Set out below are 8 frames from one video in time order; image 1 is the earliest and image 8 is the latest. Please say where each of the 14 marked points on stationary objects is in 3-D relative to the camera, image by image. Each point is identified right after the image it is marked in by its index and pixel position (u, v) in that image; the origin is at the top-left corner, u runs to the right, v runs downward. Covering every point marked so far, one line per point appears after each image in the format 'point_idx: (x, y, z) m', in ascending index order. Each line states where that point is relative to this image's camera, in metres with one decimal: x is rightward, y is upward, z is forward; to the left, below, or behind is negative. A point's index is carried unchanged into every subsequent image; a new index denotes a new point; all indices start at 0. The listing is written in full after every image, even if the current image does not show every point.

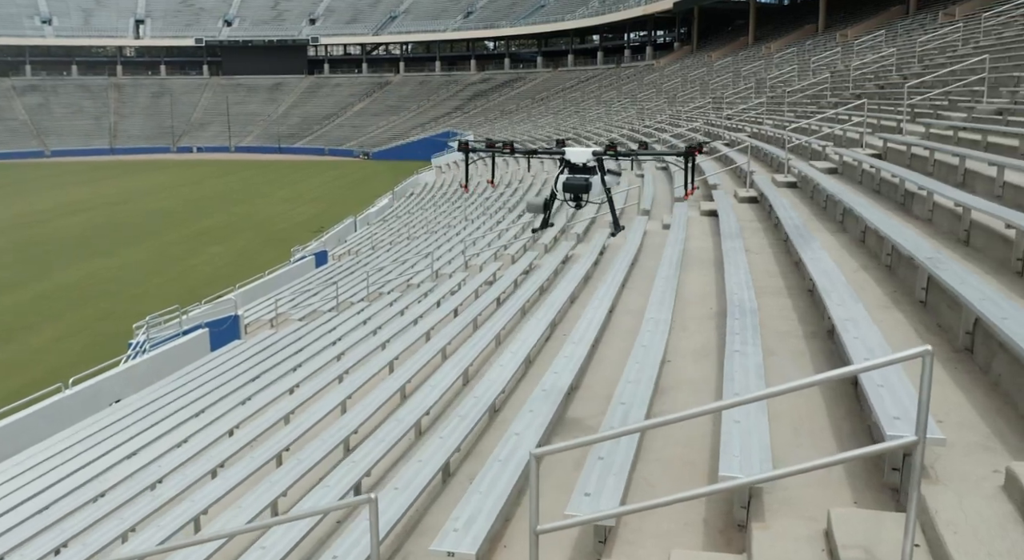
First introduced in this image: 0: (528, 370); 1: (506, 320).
0: (+0.1, -0.5, +4.7) m
1: (0.0, -0.3, +6.3) m
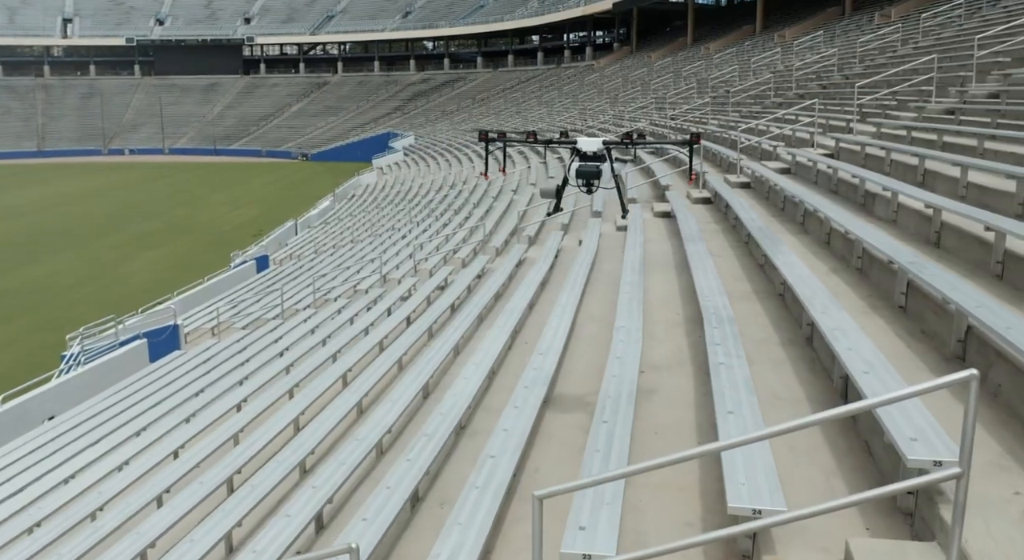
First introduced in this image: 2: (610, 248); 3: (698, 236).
0: (-0.1, -0.5, +4.5) m
1: (-0.3, -0.3, +6.1) m
2: (+0.9, +0.3, +8.0) m
3: (+1.3, +0.3, +6.3) m
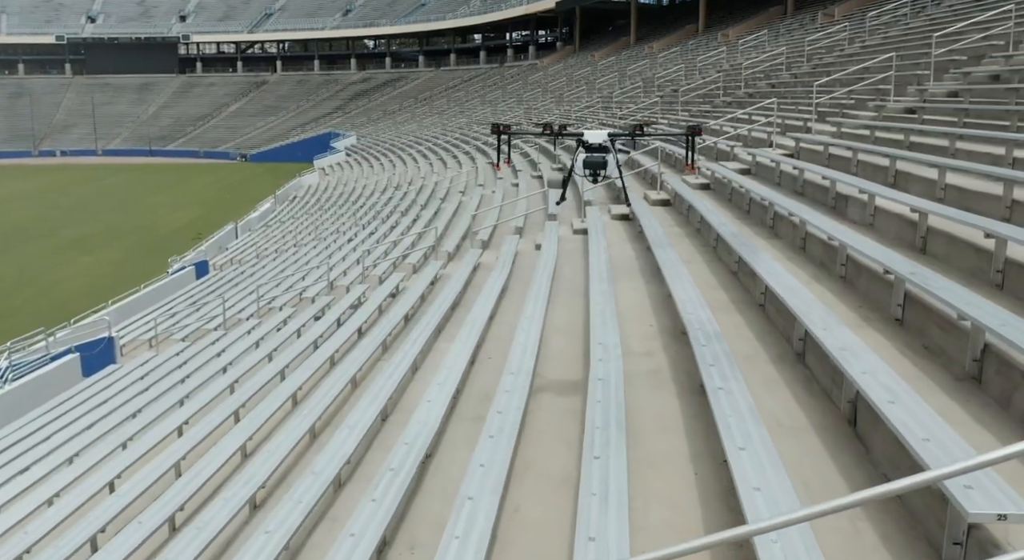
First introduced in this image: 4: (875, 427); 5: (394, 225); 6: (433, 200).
0: (-0.2, -0.6, +4.2) m
1: (-0.6, -0.4, +5.7) m
2: (+0.5, +0.2, +7.7) m
3: (+1.0, +0.3, +6.0) m
4: (+1.1, -0.4, +2.6) m
5: (-1.9, +0.9, +14.8) m
6: (-1.5, +1.5, +16.8) m
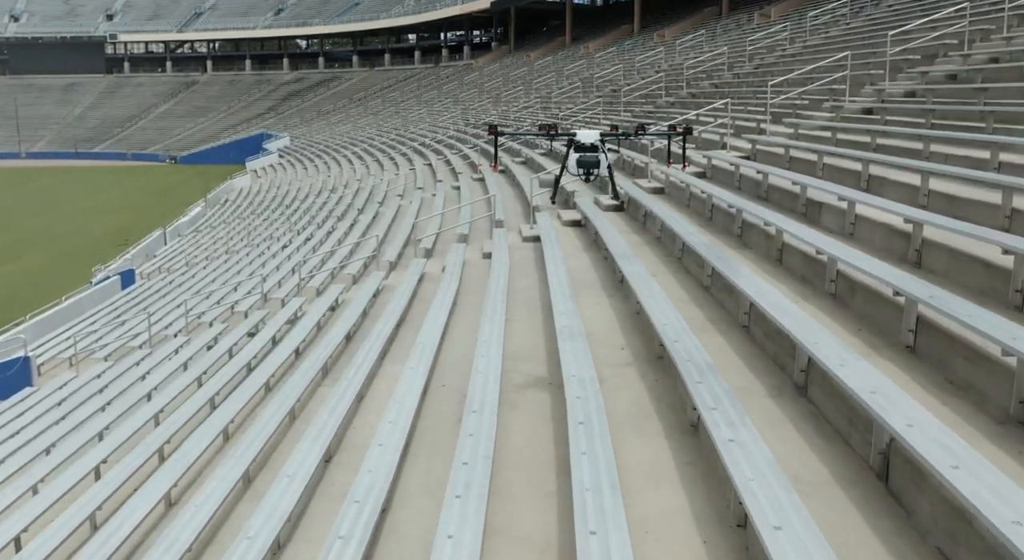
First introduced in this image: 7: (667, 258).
0: (-0.4, -0.7, +3.7) m
1: (-0.8, -0.5, +5.2) m
2: (+0.1, +0.1, +7.3) m
3: (+0.7, +0.2, +5.6) m
4: (+1.0, -0.5, +2.3) m
5: (-2.8, +0.8, +14.2) m
6: (-2.5, +1.4, +16.2) m
7: (+1.0, +0.1, +5.7) m
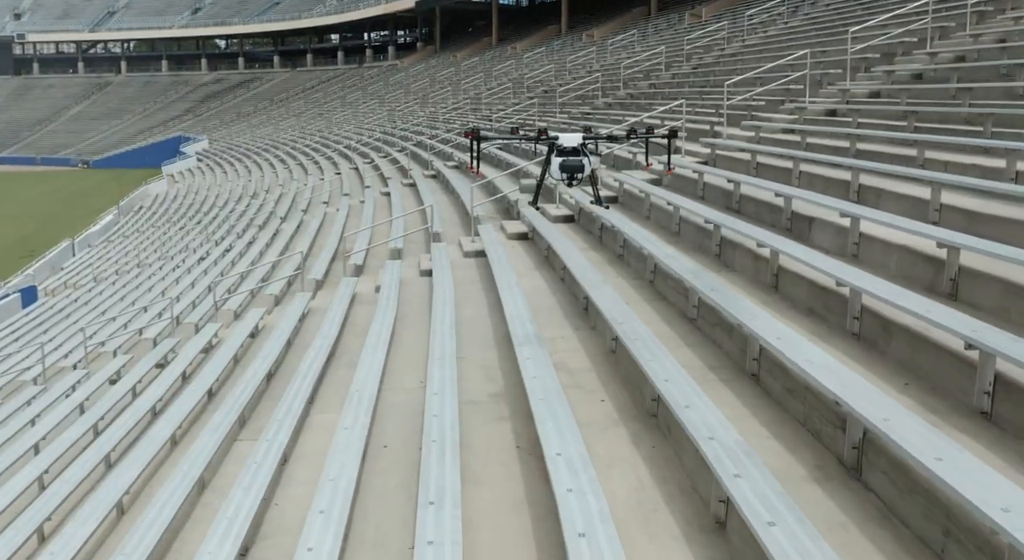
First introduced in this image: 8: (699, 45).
0: (-0.5, -0.8, +2.9) m
1: (-1.0, -0.6, +4.4) m
2: (-0.3, 0.0, +6.5) m
3: (+0.4, 0.0, +4.9) m
4: (+1.0, -0.6, +1.6) m
5: (-3.7, +0.5, +13.2) m
6: (-3.6, +1.1, +15.2) m
7: (+0.7, 0.0, +5.0) m
8: (+3.2, +4.0, +15.6) m
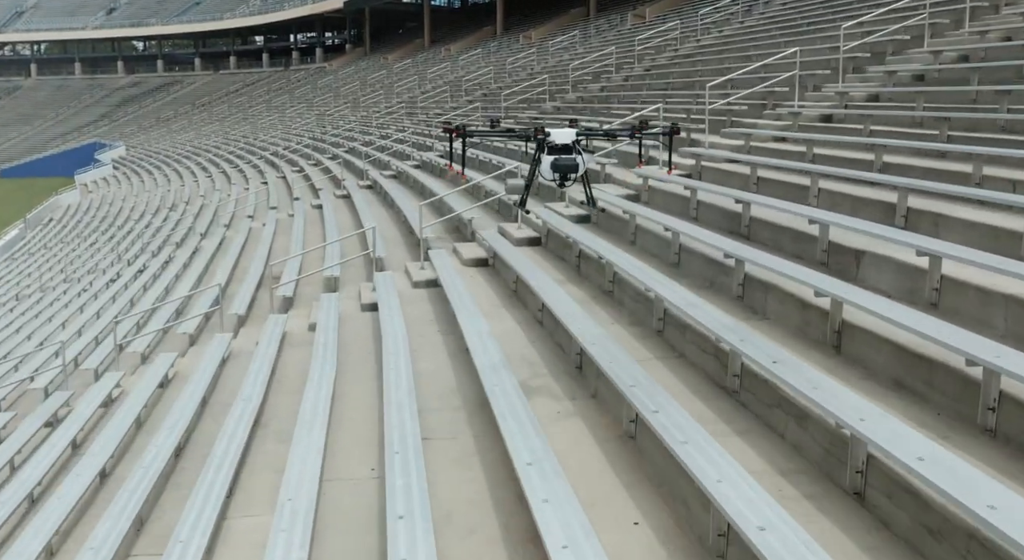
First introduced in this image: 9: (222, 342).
0: (-0.4, -1.0, +1.9) m
1: (-1.1, -0.9, +3.4) m
2: (-0.6, -0.3, +5.5) m
3: (+0.3, -0.2, +4.0) m
4: (+1.1, -0.8, +0.7) m
5: (-4.5, +0.2, +11.9) m
6: (-4.5, +0.8, +13.9) m
7: (+0.6, -0.2, +4.0) m
8: (+2.2, +3.8, +14.8) m
9: (-2.0, -0.4, +6.3) m
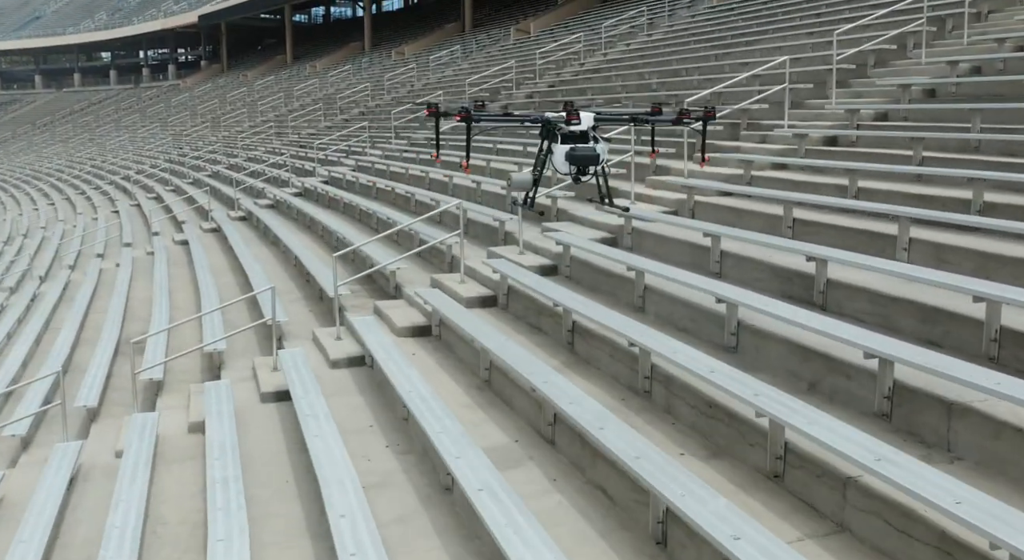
0: (0.0, -1.3, +0.4) m
1: (-0.9, -1.2, +1.8) m
2: (-0.7, -0.6, +4.0) m
3: (+0.4, -0.5, +2.6) m
4: (+1.7, -1.1, -0.5) m
5: (-5.5, -0.4, +9.7) m
6: (-5.8, +0.1, +11.8) m
7: (+0.6, -0.5, +2.7) m
8: (+0.6, +3.3, +13.7) m
9: (-2.2, -0.9, +4.5) m
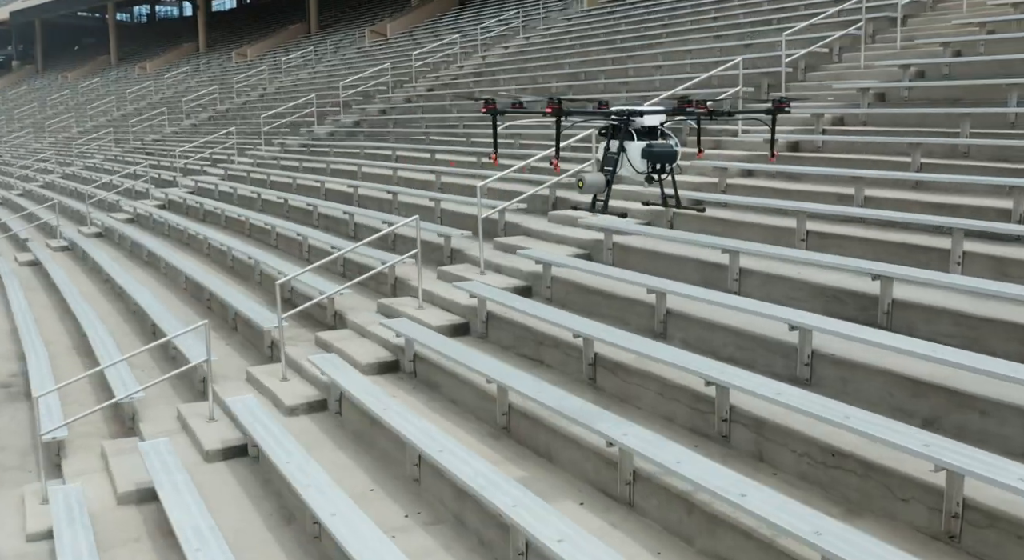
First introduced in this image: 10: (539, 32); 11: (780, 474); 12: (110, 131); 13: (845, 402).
0: (+0.7, -1.4, 0.0) m
1: (-0.4, -1.4, +1.2) m
2: (-0.6, -0.8, +3.4) m
3: (+0.7, -0.6, +2.2) m
4: (+2.5, -1.1, -0.7) m
5: (-6.3, -0.7, +8.2) m
6: (-7.0, -0.2, +10.2) m
7: (+0.9, -0.6, +2.3) m
8: (-1.2, +3.1, +13.2) m
9: (-2.2, -1.1, +3.6) m
10: (+0.5, +3.4, +12.4) m
11: (+0.8, -0.6, +2.7) m
12: (-8.6, +3.2, +19.7) m
13: (+1.0, -0.4, +2.8) m
